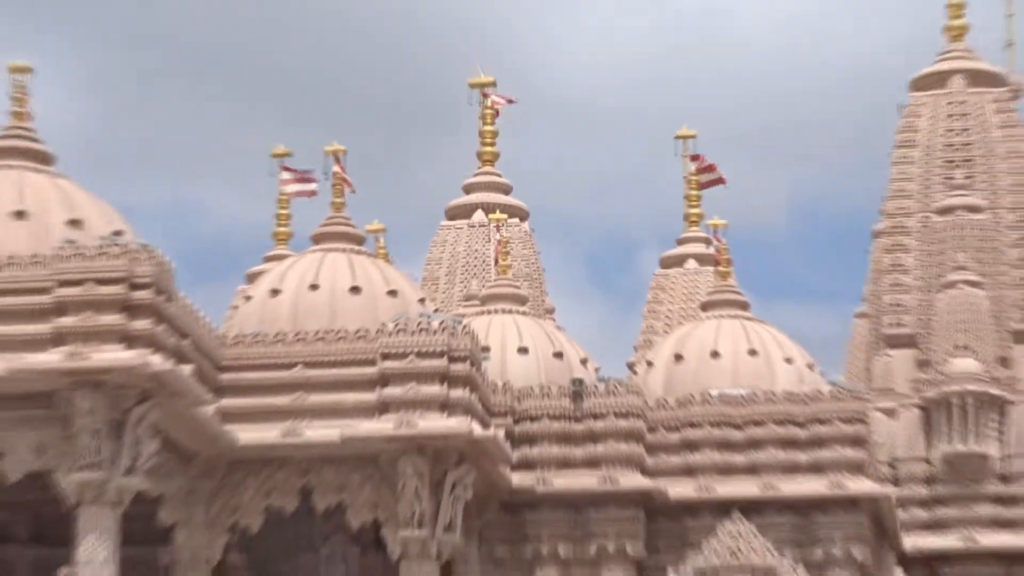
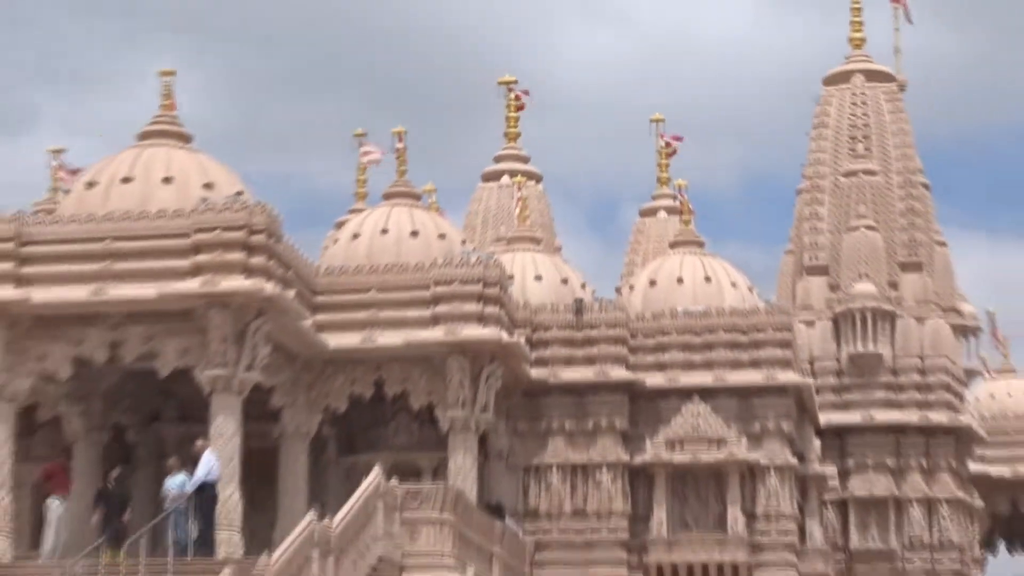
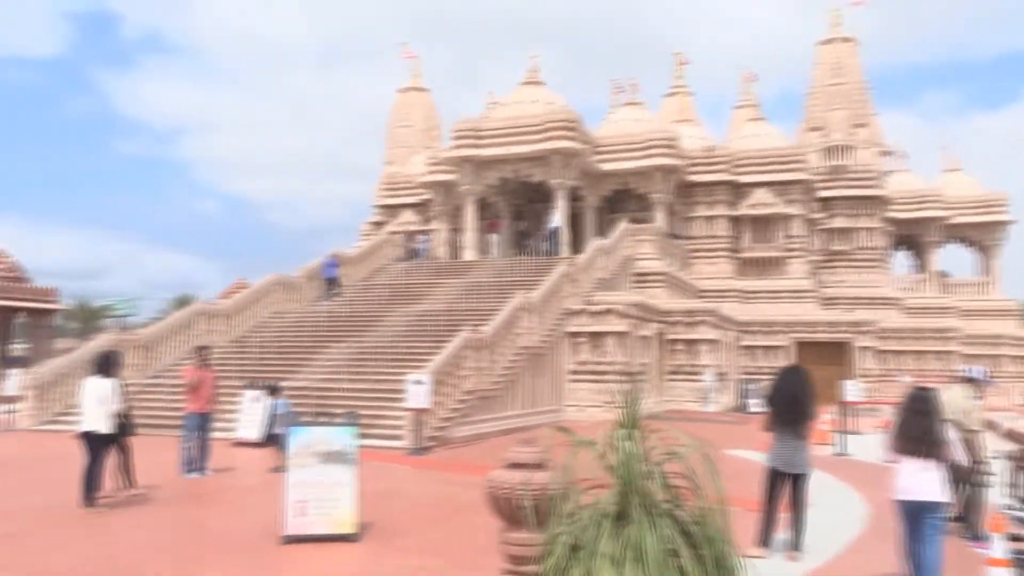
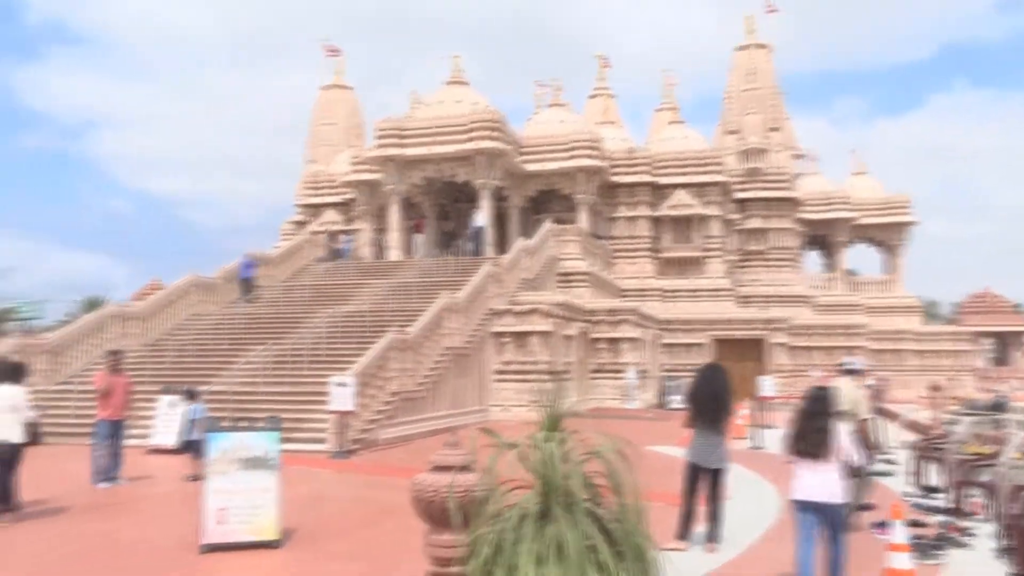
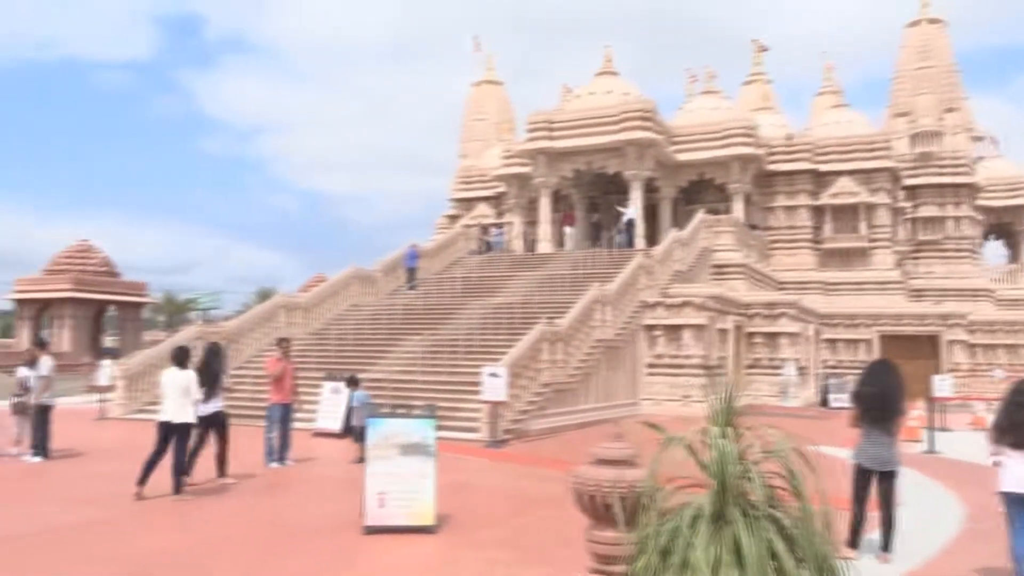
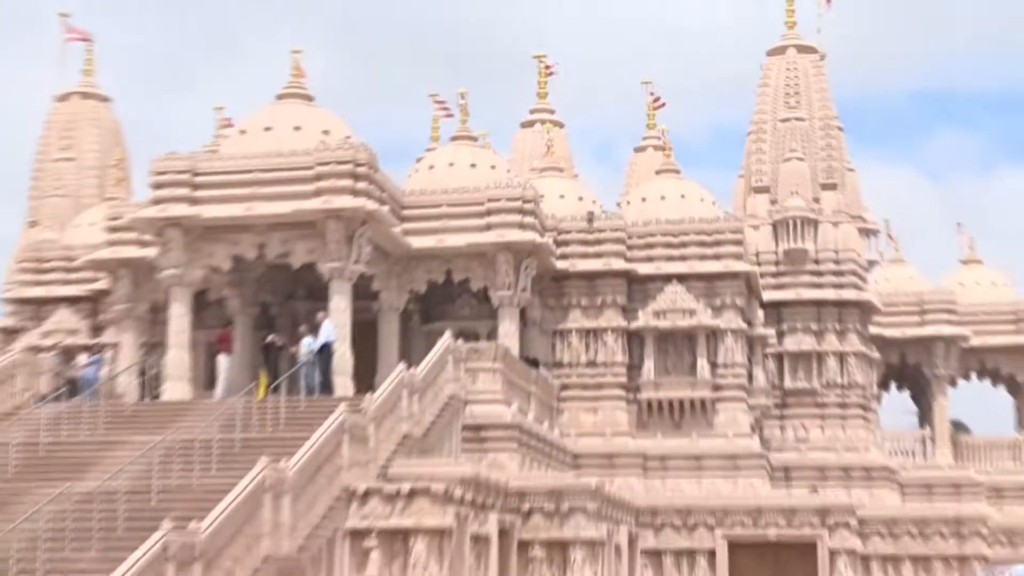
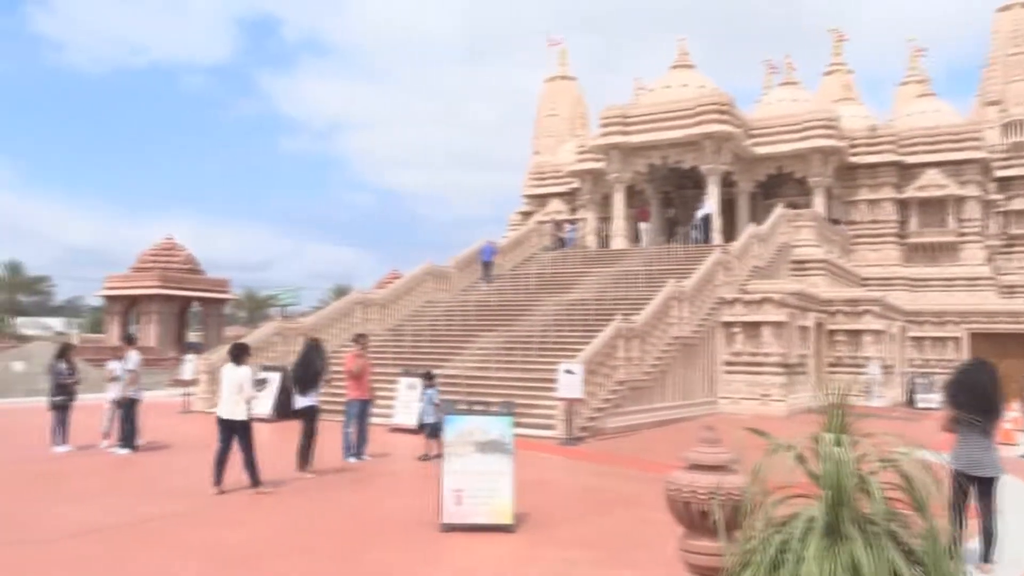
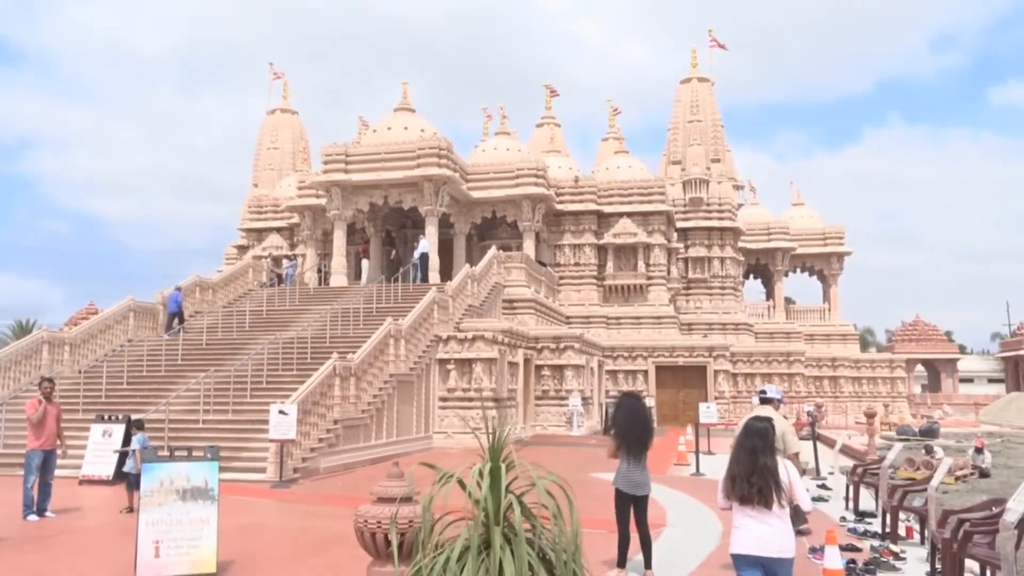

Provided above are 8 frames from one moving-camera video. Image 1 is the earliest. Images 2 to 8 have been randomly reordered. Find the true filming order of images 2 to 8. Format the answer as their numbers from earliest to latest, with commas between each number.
2, 6, 8, 4, 3, 5, 7
